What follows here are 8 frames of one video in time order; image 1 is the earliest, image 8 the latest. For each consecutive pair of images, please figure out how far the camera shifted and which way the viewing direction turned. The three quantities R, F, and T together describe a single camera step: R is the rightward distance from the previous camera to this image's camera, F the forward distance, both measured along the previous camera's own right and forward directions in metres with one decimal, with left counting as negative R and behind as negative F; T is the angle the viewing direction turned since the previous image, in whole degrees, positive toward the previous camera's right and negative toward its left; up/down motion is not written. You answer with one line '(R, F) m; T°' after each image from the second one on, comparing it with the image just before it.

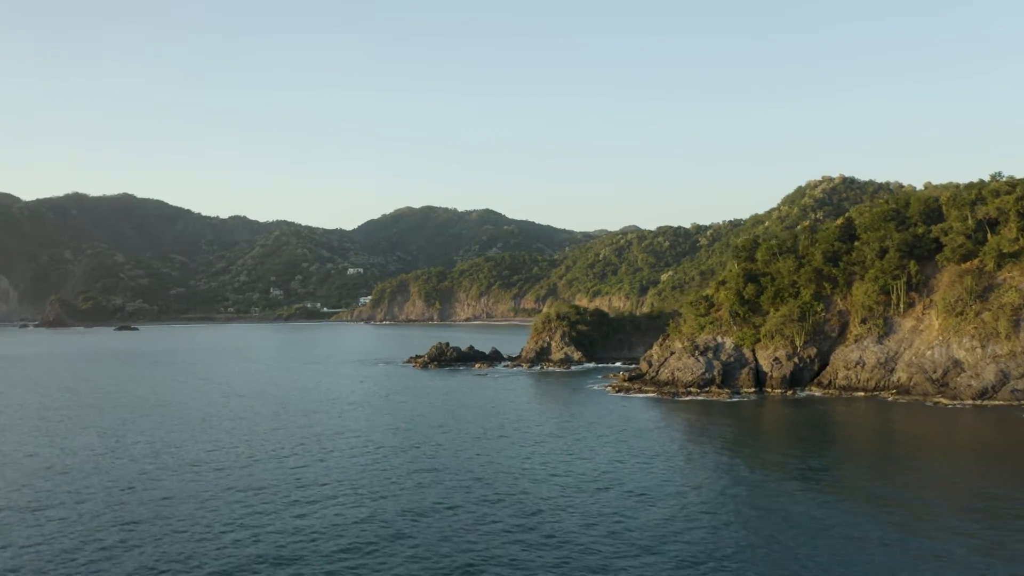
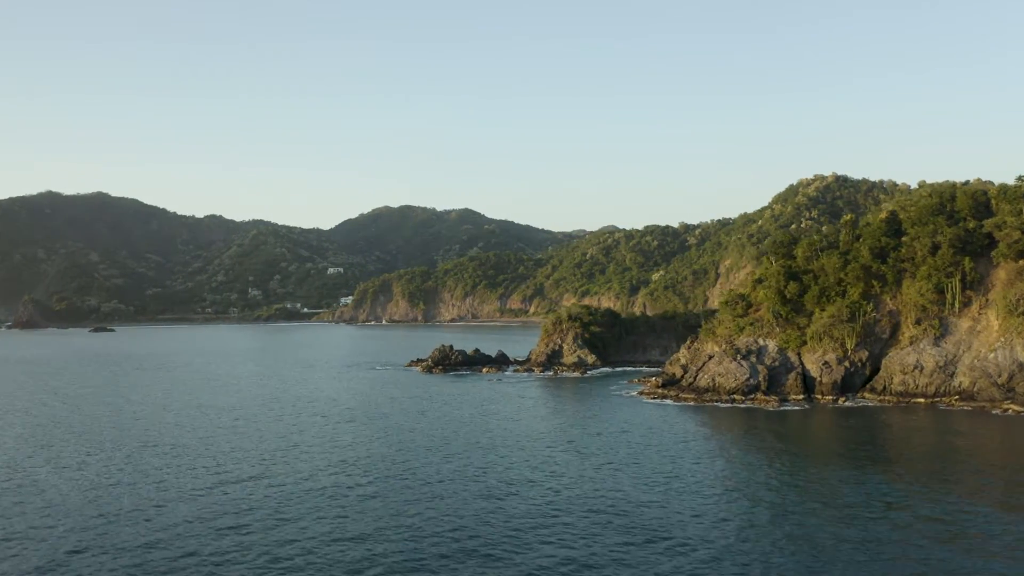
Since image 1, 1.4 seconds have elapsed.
(-3.9, +5.5) m; +2°
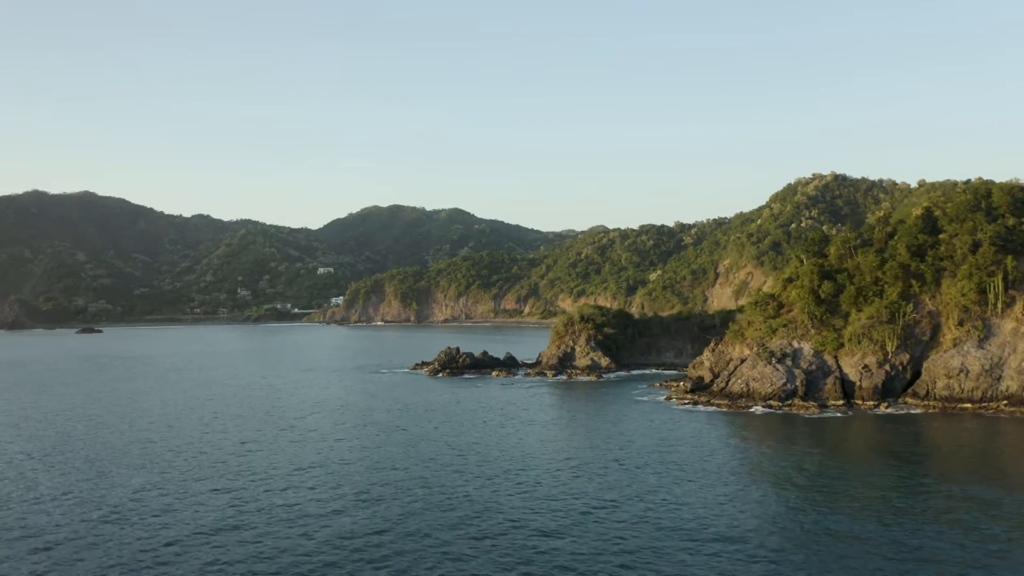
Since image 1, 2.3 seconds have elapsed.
(-2.6, +3.3) m; +1°
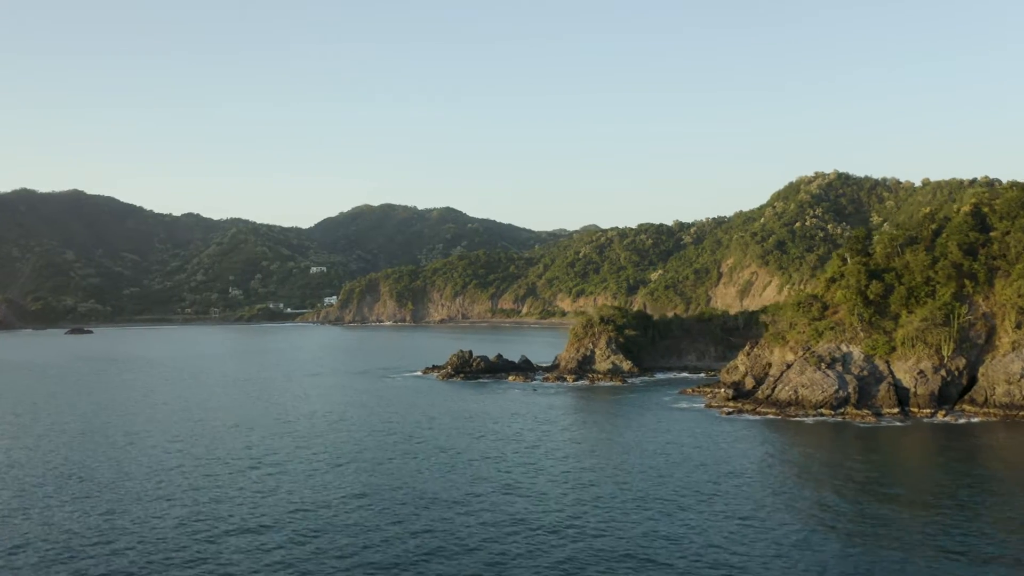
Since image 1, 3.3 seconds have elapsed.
(-3.0, +3.6) m; +1°
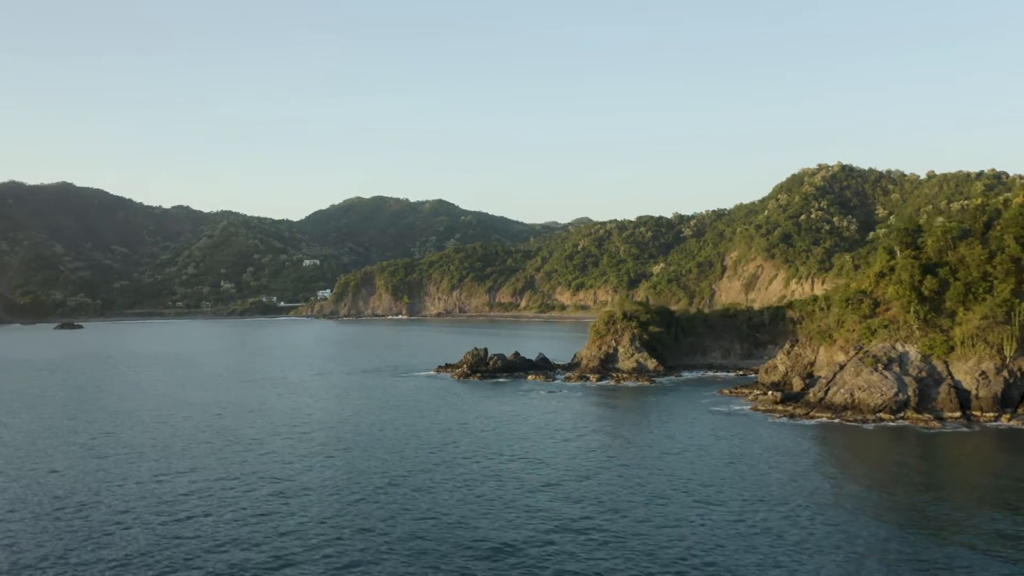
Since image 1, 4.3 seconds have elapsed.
(-3.1, +3.4) m; +1°
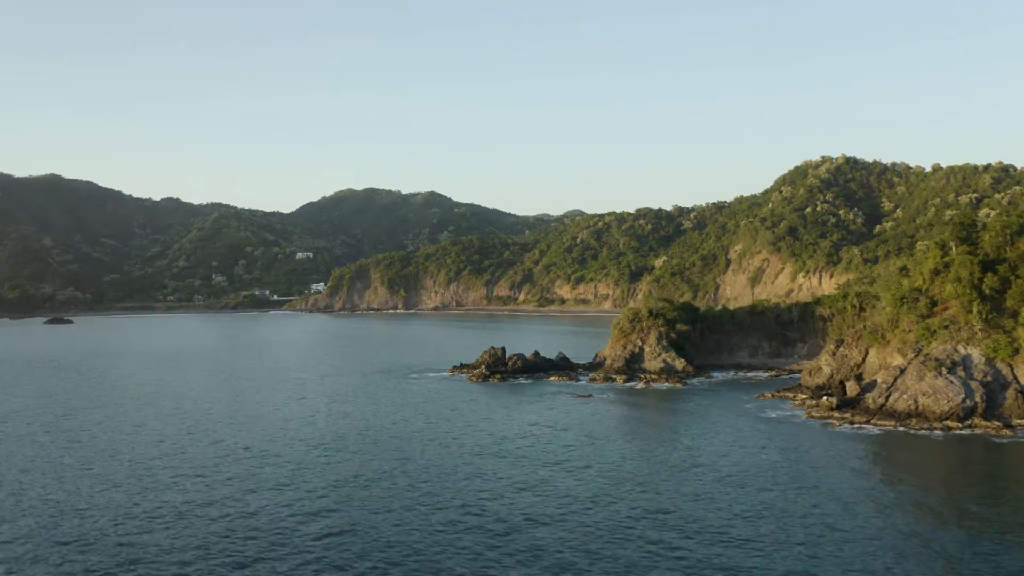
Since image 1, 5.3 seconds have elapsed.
(-3.2, +3.2) m; +1°
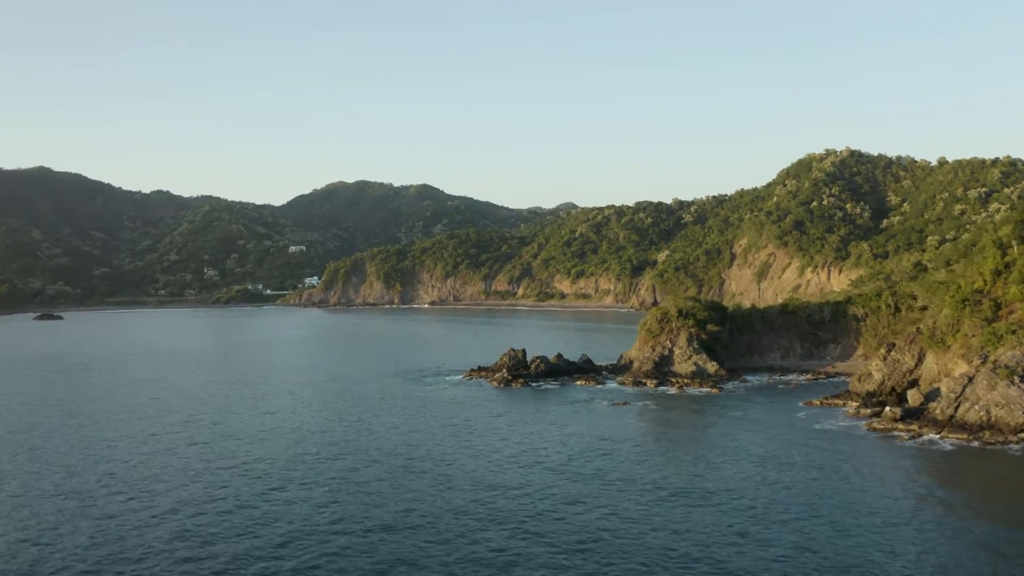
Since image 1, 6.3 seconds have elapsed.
(-3.3, +3.2) m; +1°
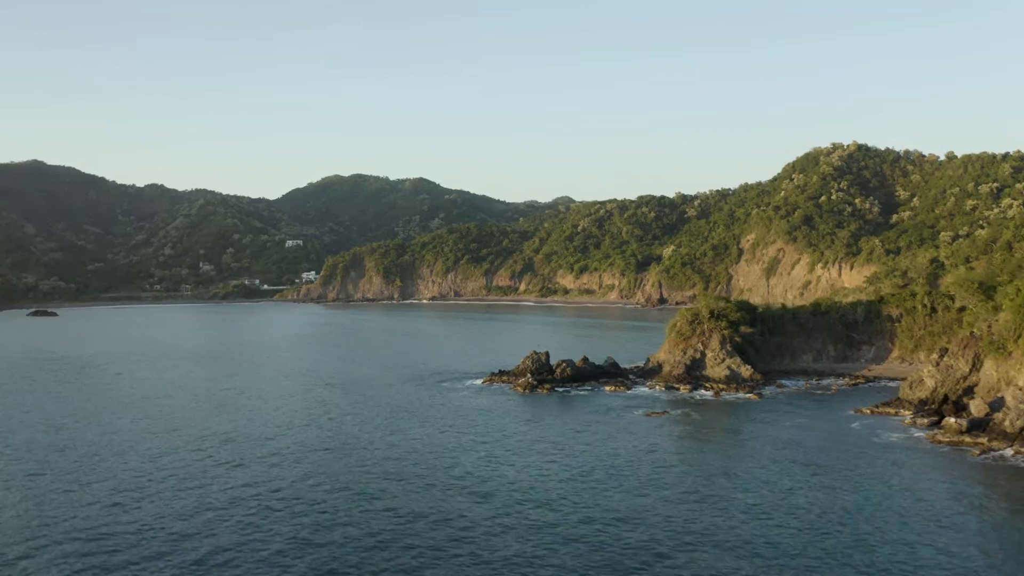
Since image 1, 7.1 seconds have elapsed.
(-3.0, +2.6) m; 0°
